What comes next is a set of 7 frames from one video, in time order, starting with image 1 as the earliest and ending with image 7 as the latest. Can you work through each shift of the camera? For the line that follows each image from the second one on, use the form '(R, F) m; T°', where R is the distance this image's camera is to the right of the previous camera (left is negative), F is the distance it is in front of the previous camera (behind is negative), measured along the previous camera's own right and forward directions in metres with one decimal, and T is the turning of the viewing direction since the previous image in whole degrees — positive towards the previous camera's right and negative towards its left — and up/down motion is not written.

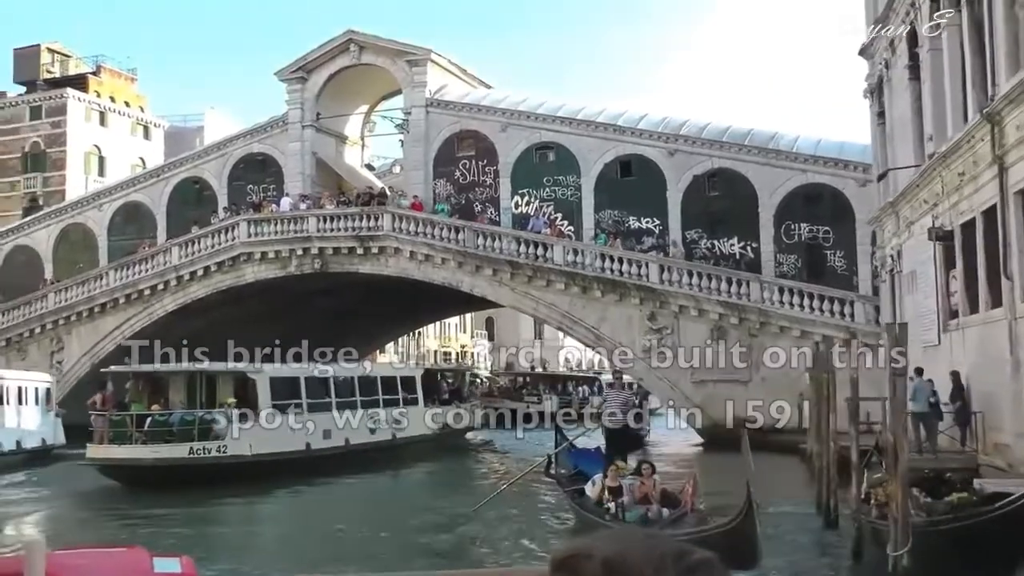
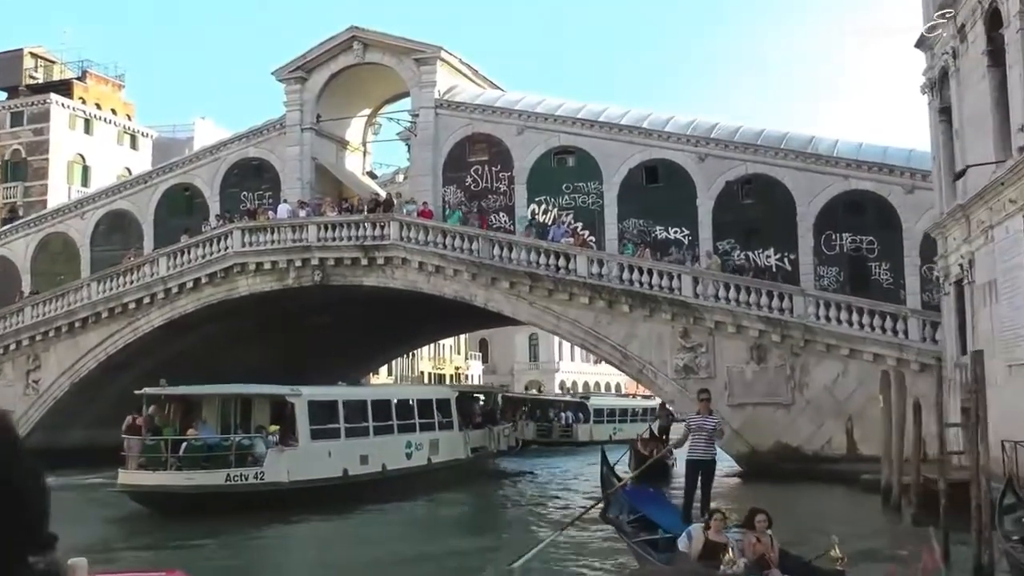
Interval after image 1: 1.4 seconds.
(-0.9, +2.2) m; +1°
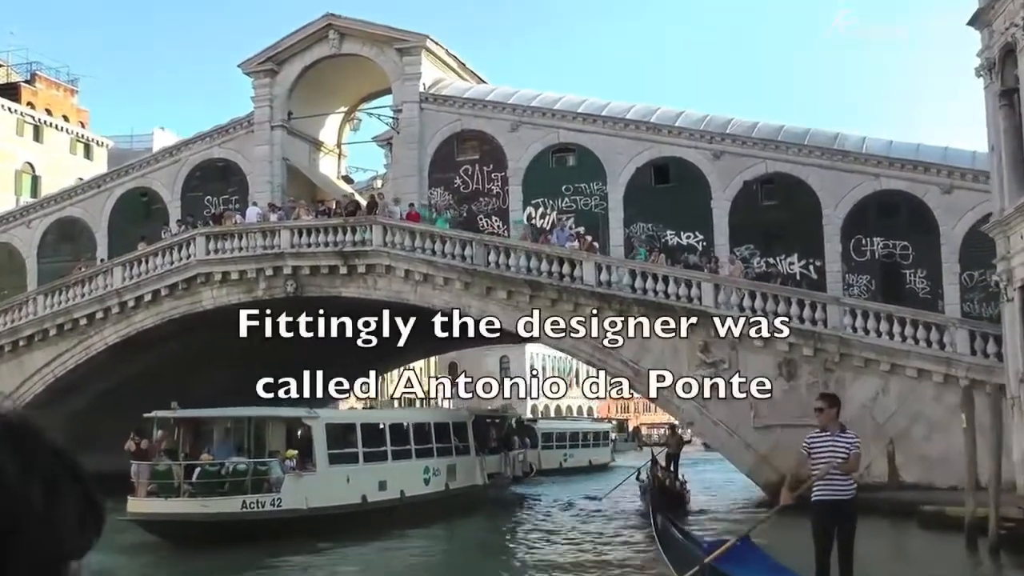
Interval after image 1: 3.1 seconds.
(-0.8, +2.7) m; +2°
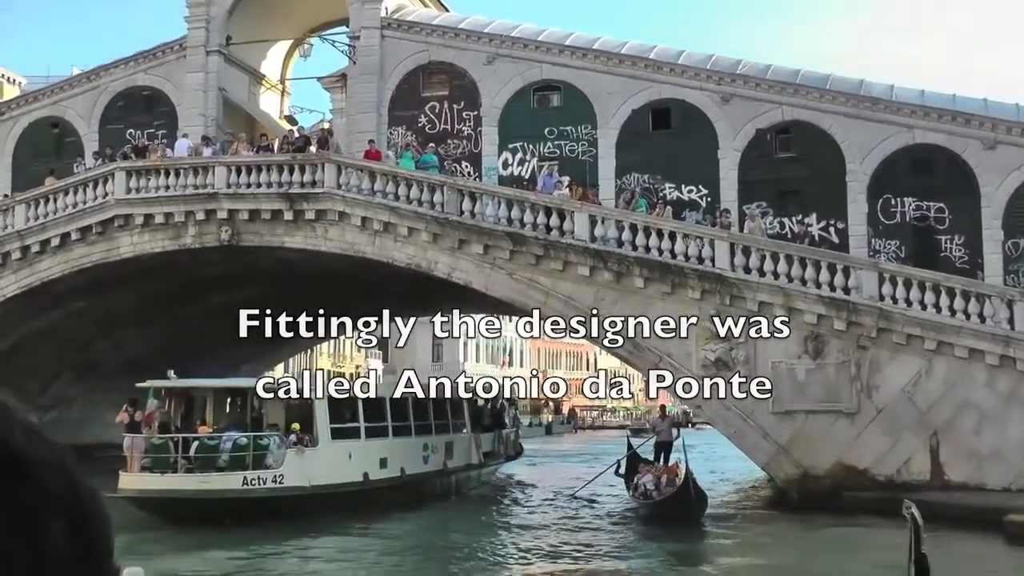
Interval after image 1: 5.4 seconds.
(-0.9, +3.6) m; +4°
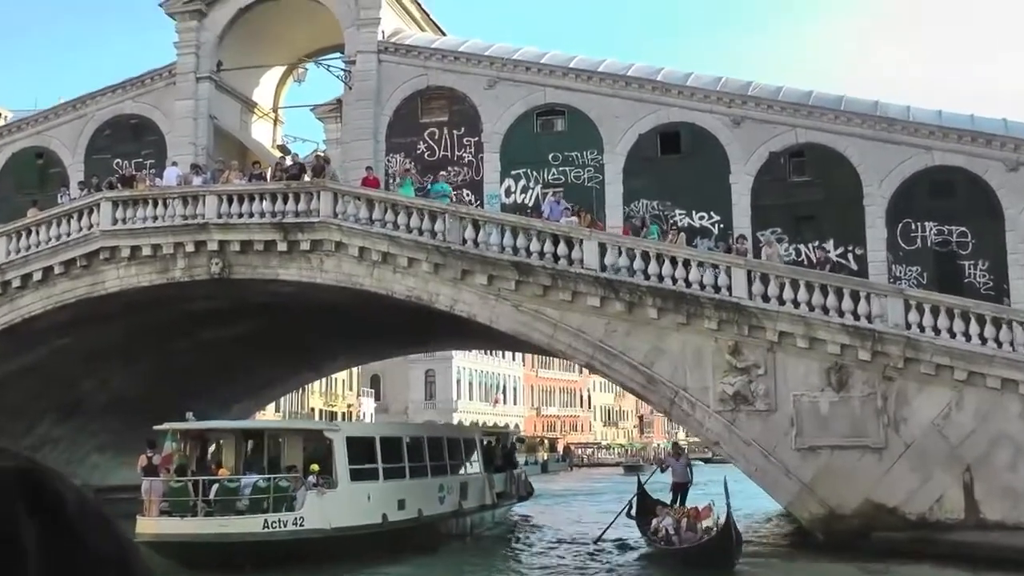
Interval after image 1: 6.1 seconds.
(-0.3, +0.9) m; +1°
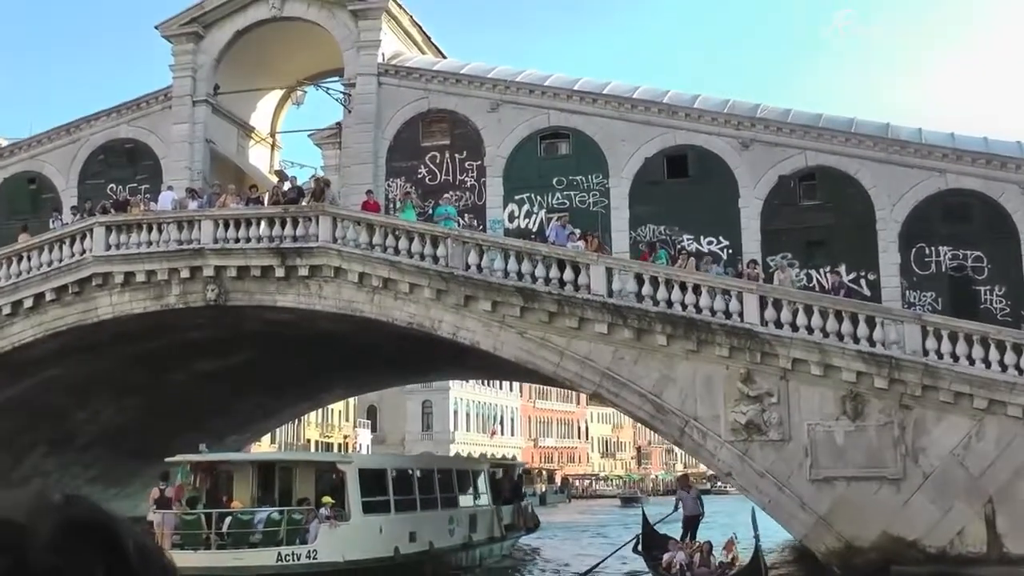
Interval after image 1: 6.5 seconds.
(-0.2, +0.5) m; 0°
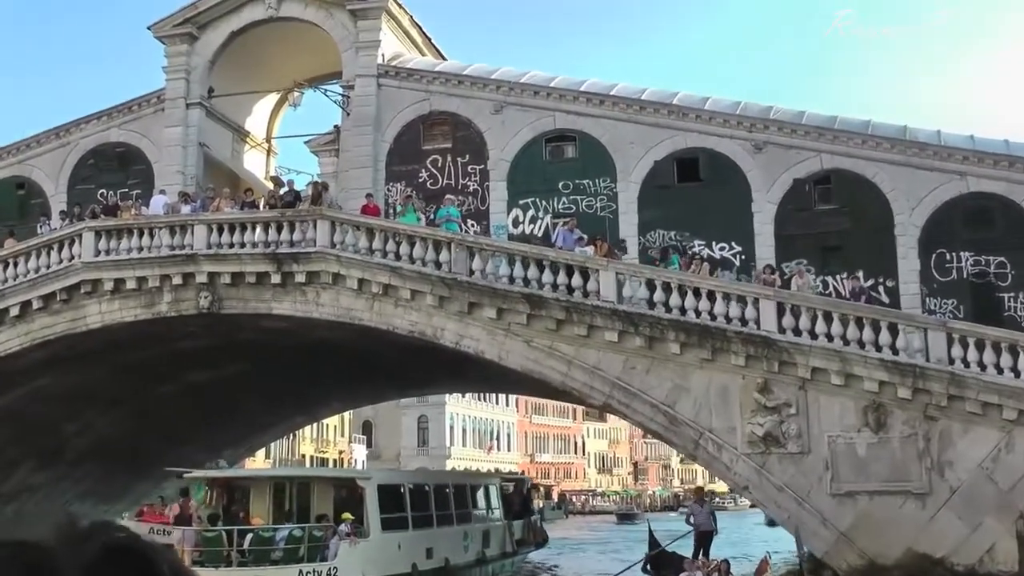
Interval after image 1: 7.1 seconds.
(-0.2, +0.7) m; 0°
